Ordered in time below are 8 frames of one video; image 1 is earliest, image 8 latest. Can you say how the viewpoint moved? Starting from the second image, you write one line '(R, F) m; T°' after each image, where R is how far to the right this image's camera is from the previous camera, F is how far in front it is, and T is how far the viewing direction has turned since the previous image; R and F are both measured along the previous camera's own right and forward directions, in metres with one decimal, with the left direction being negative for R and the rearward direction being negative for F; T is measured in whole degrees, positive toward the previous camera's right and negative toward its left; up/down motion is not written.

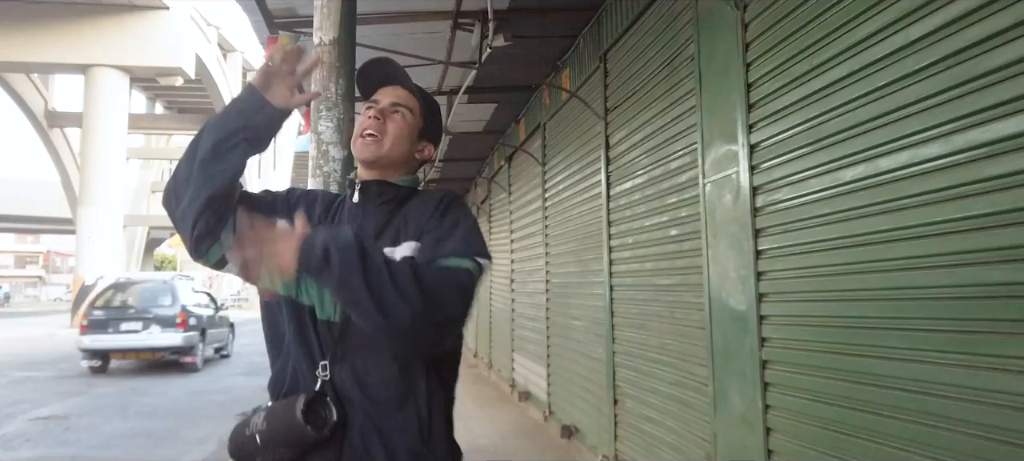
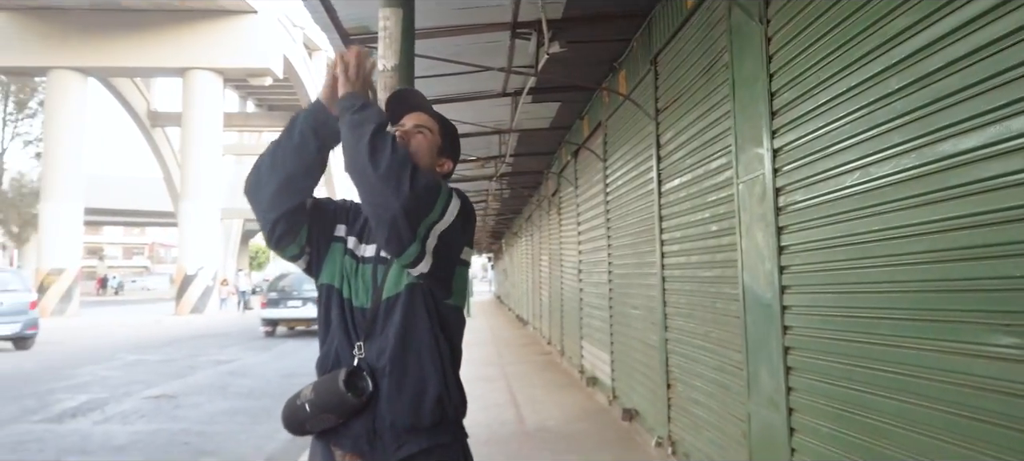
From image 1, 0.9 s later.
(+0.2, -0.4) m; -6°
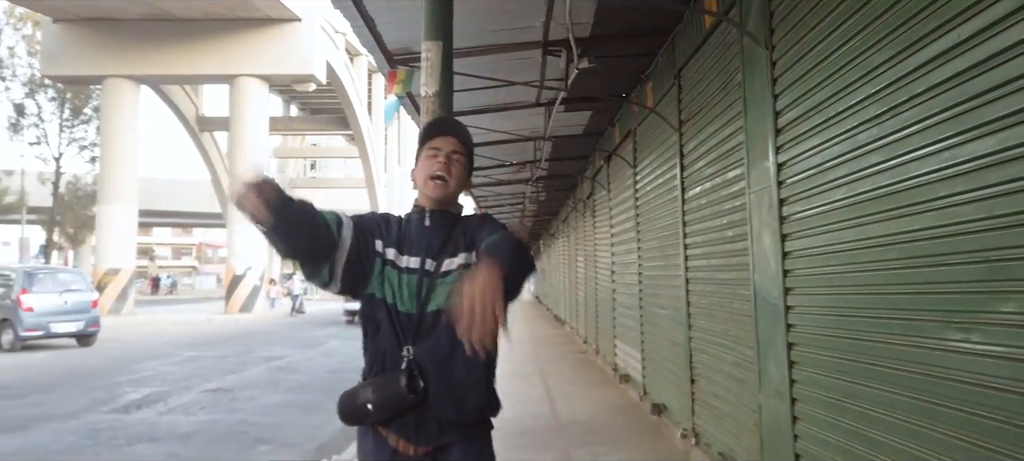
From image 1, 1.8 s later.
(0.0, -0.4) m; -3°
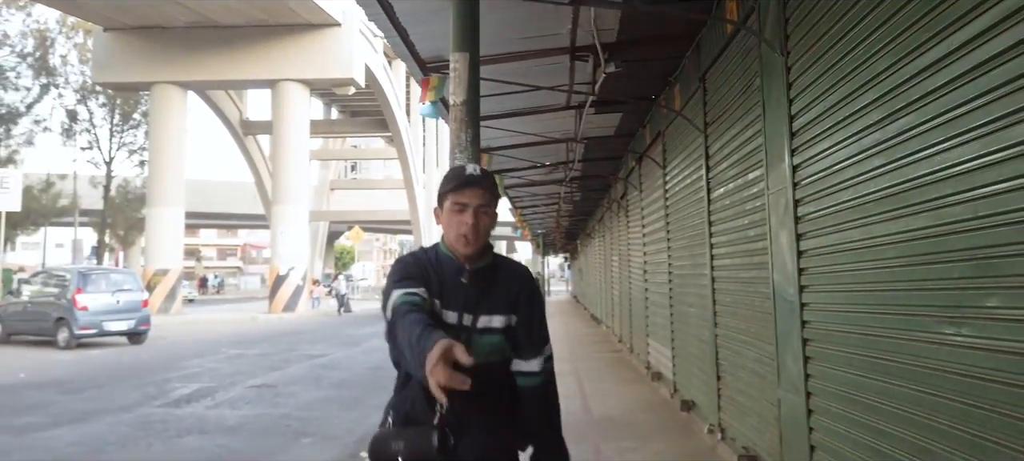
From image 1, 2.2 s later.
(+0.1, -0.2) m; -3°
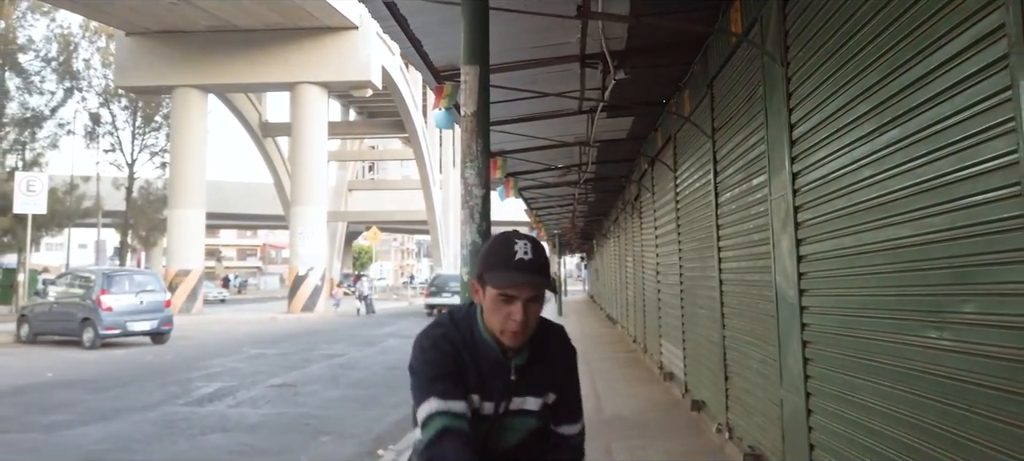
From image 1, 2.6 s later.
(0.0, -0.2) m; -1°
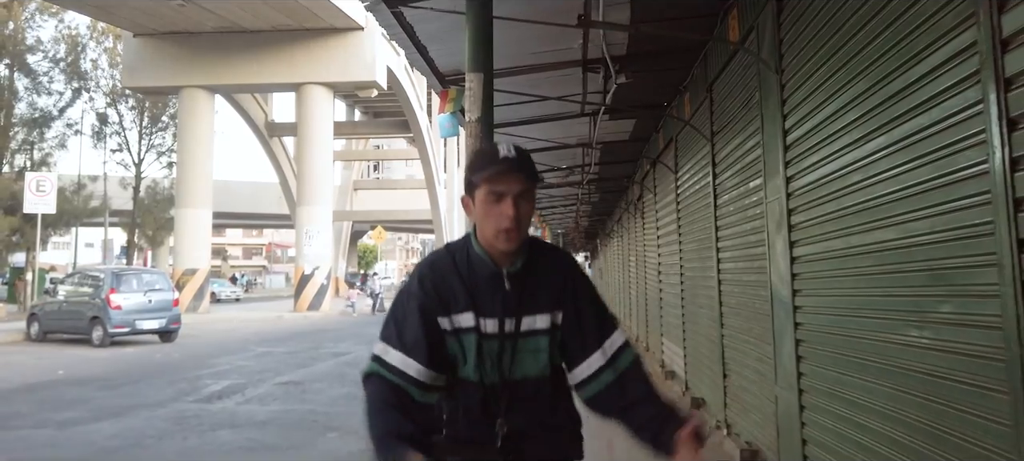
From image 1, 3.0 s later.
(0.0, -0.1) m; 0°
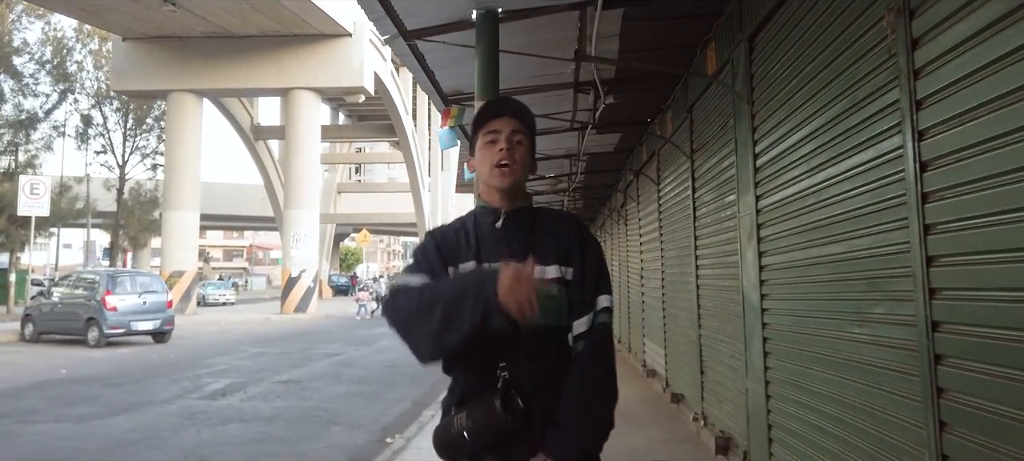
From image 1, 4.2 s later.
(-0.1, -0.5) m; +1°
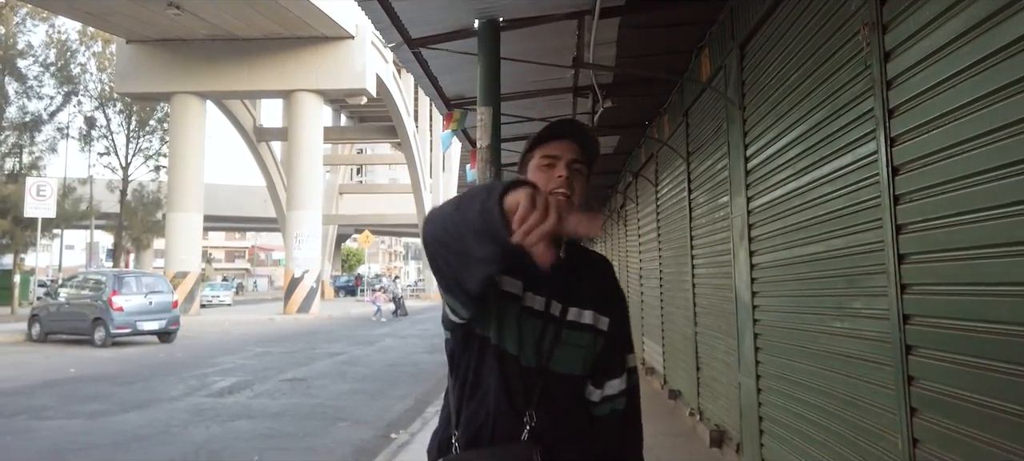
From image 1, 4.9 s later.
(0.0, -0.2) m; 0°
